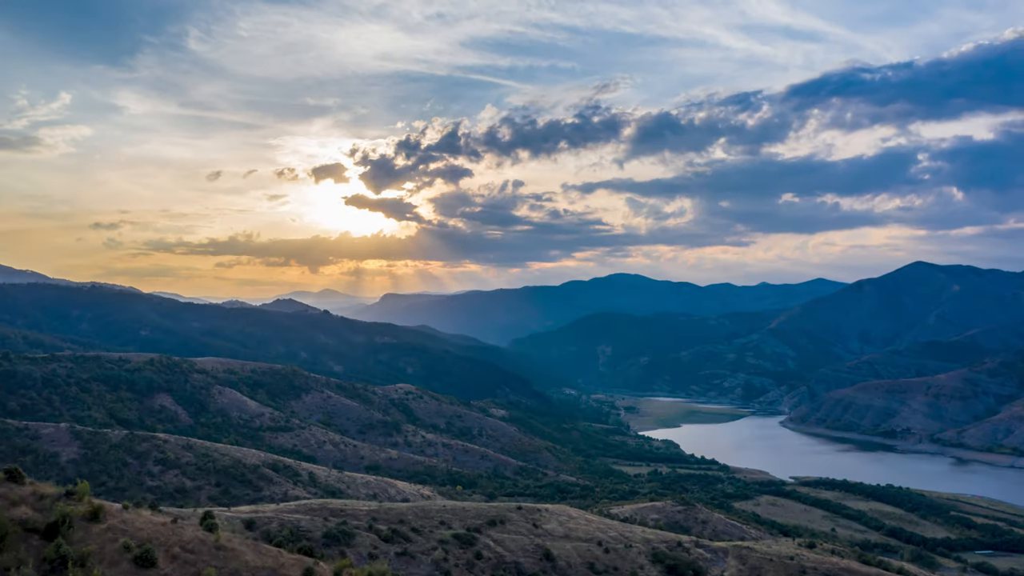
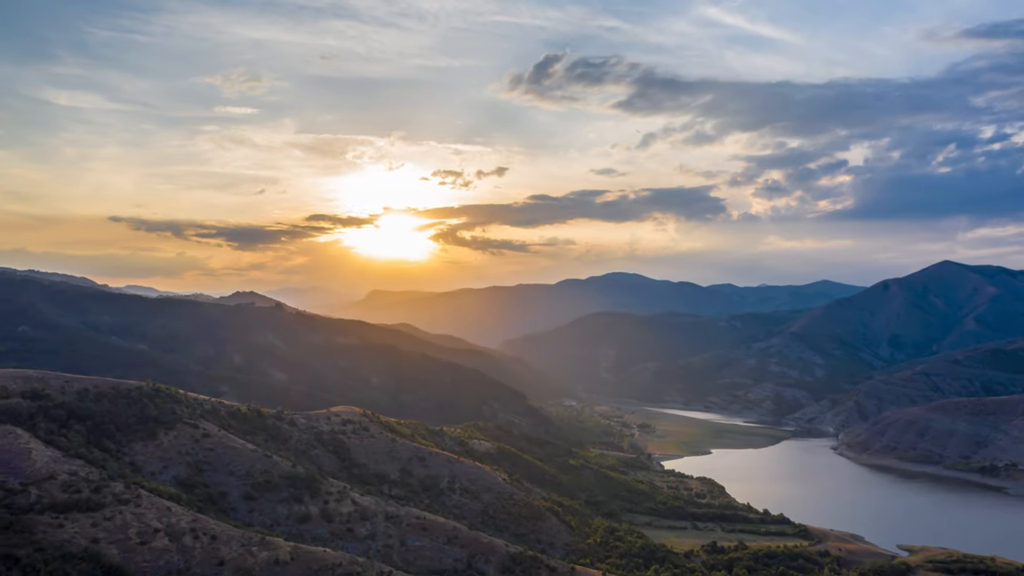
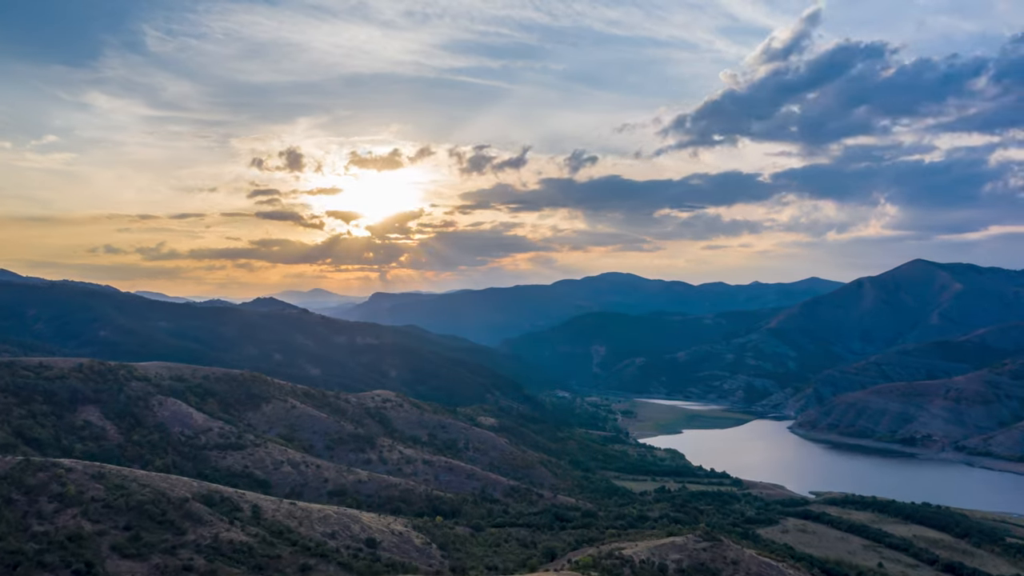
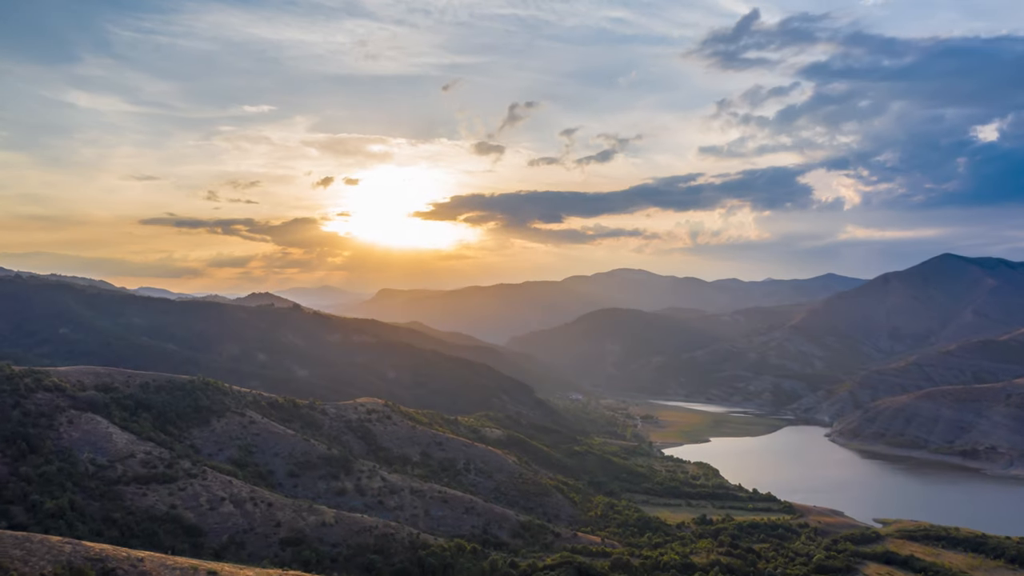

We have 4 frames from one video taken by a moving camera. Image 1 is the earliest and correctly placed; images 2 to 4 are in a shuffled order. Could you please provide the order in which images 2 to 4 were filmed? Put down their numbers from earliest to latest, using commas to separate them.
3, 4, 2
